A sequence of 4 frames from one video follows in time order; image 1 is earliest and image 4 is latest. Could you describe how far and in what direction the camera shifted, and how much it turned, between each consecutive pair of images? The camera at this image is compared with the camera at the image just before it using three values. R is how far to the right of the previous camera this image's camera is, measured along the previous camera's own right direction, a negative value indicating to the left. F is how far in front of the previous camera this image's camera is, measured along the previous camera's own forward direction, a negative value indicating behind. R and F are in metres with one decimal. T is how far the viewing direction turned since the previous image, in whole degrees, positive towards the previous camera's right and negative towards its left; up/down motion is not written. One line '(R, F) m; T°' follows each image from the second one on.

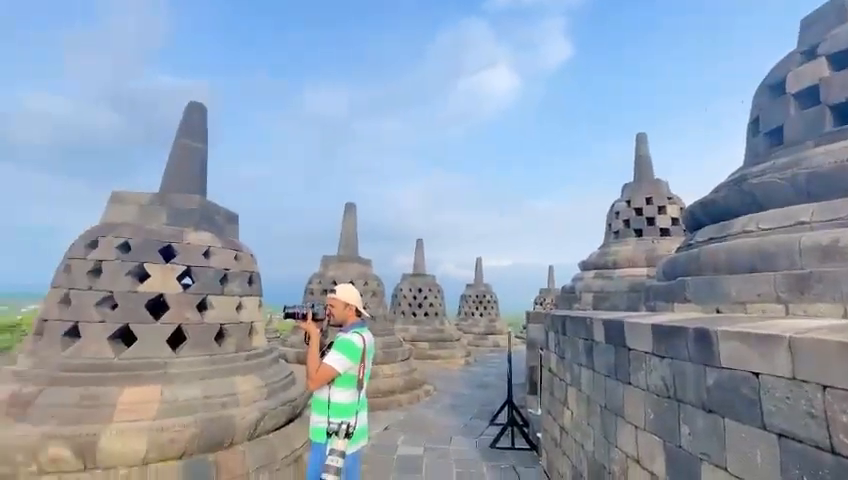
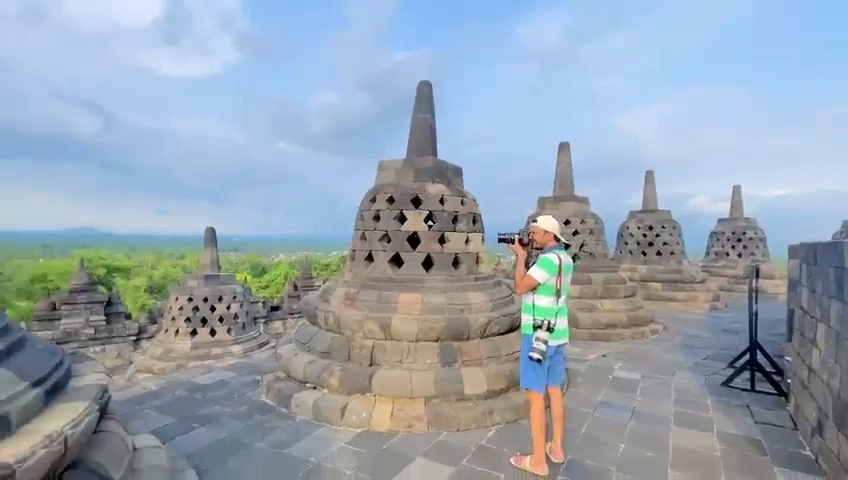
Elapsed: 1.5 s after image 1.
(+0.3, -0.6) m; -32°
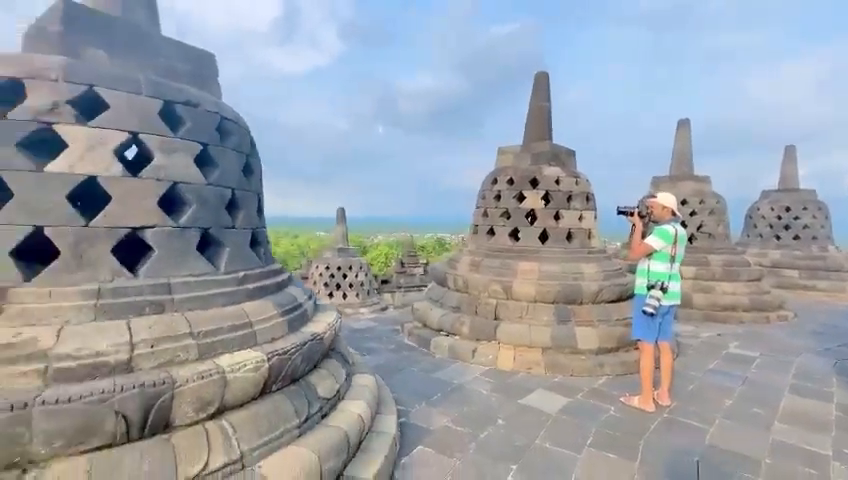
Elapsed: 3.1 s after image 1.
(-0.3, -0.9) m; -13°
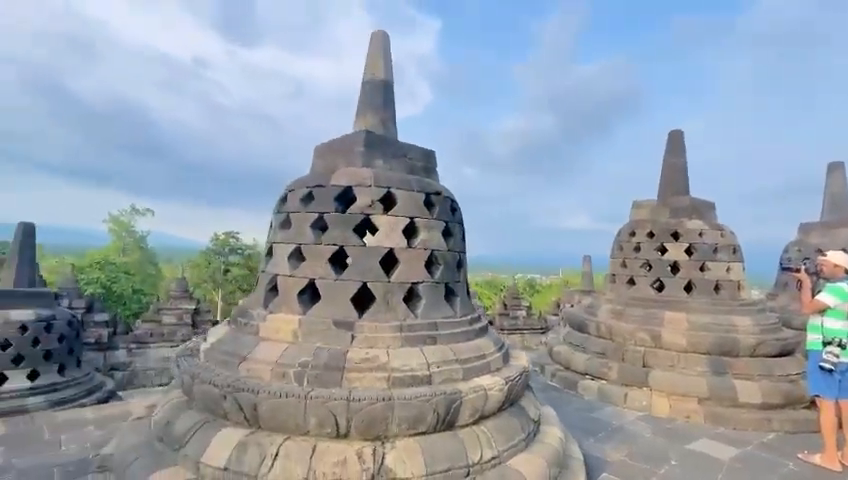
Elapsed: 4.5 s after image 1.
(-0.8, -0.9) m; -13°
